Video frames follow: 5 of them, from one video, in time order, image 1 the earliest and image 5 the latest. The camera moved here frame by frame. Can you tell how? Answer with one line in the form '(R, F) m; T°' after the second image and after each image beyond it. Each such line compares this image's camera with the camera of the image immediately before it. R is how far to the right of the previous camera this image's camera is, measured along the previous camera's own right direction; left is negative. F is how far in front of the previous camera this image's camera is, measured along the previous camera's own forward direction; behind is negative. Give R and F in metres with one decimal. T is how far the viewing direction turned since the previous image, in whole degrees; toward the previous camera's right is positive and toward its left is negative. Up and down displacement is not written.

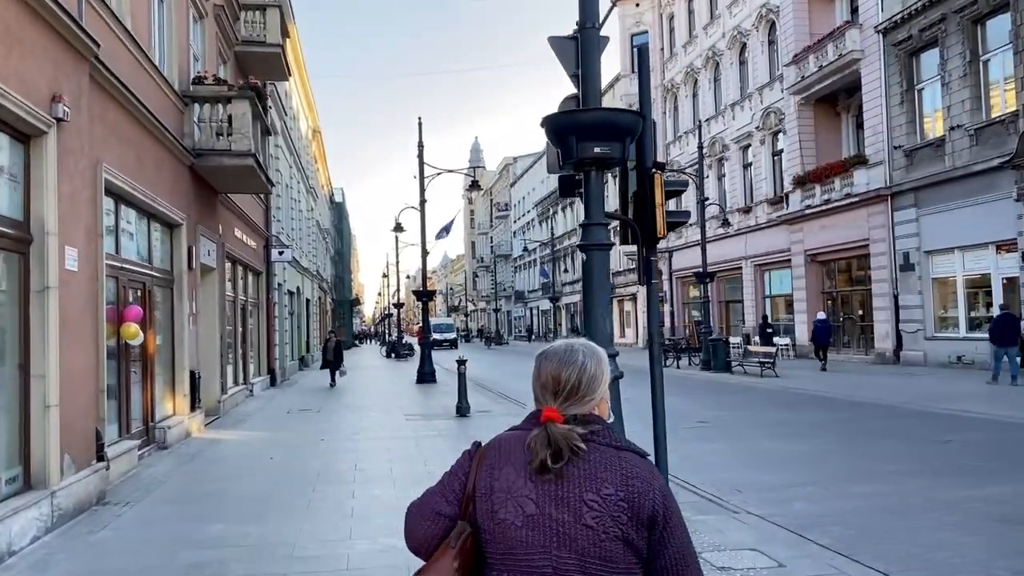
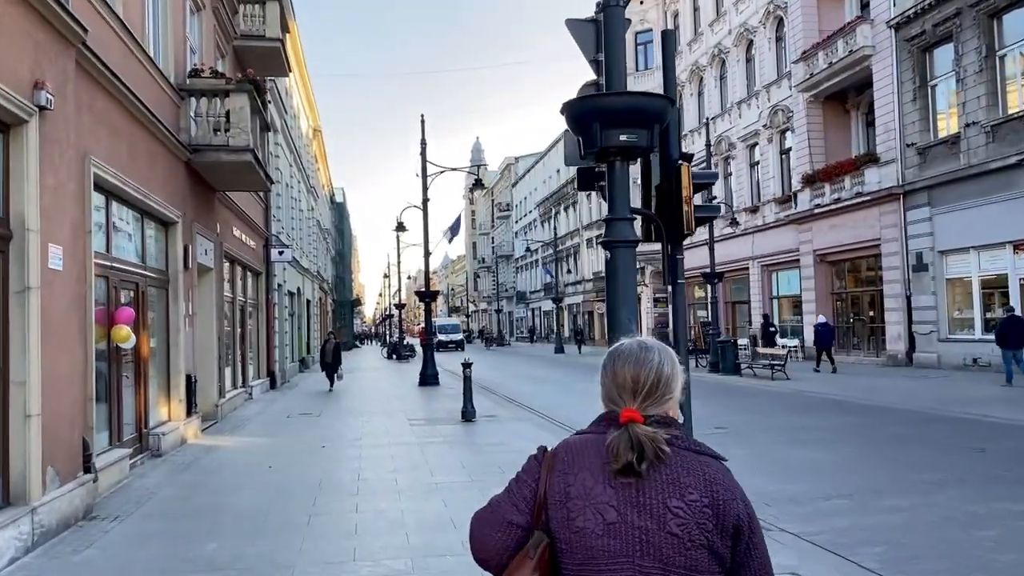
(-0.1, +0.5) m; 0°
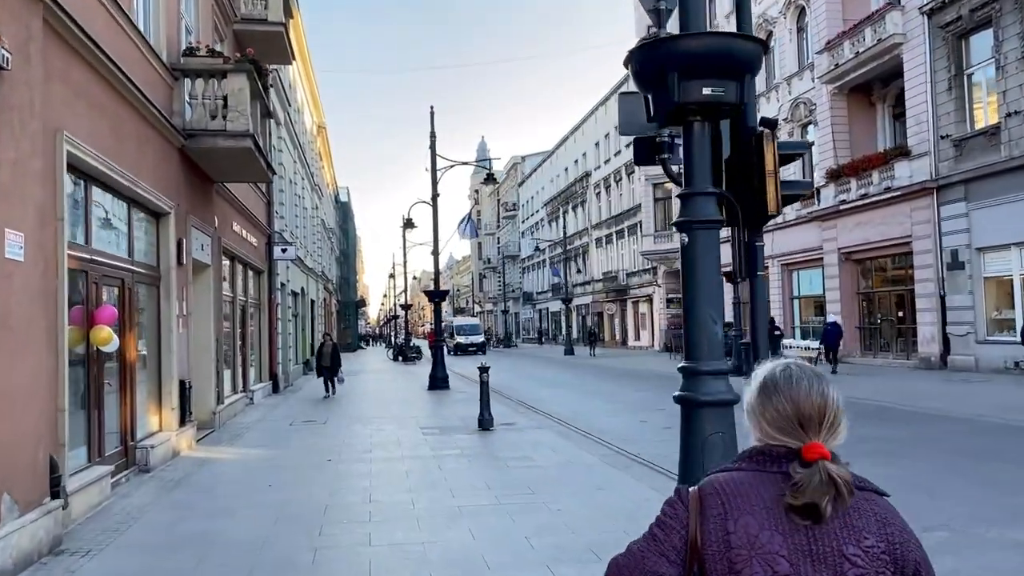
(-0.3, +1.1) m; 0°
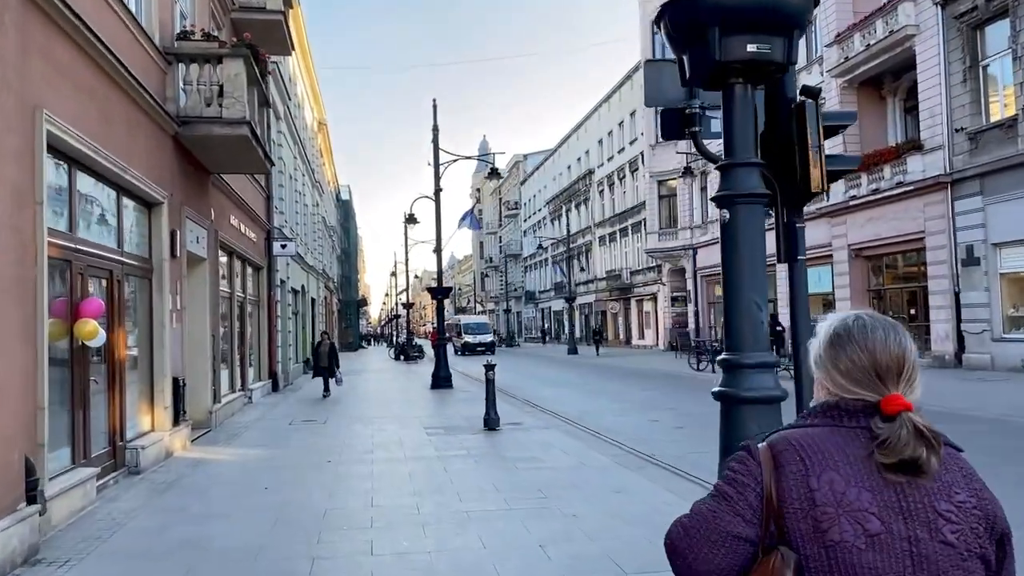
(-0.1, +0.5) m; 0°
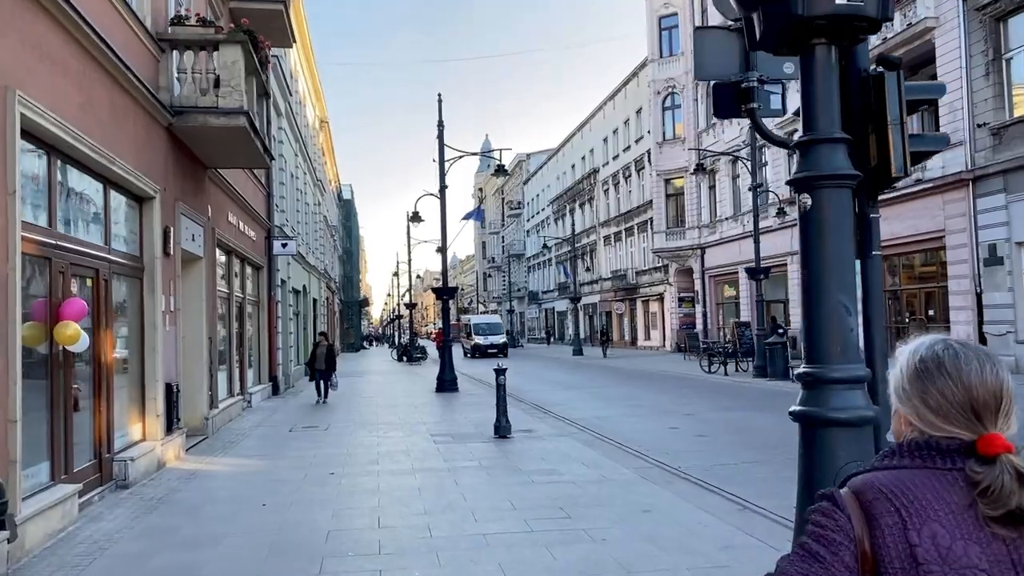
(-0.2, +0.7) m; 0°
